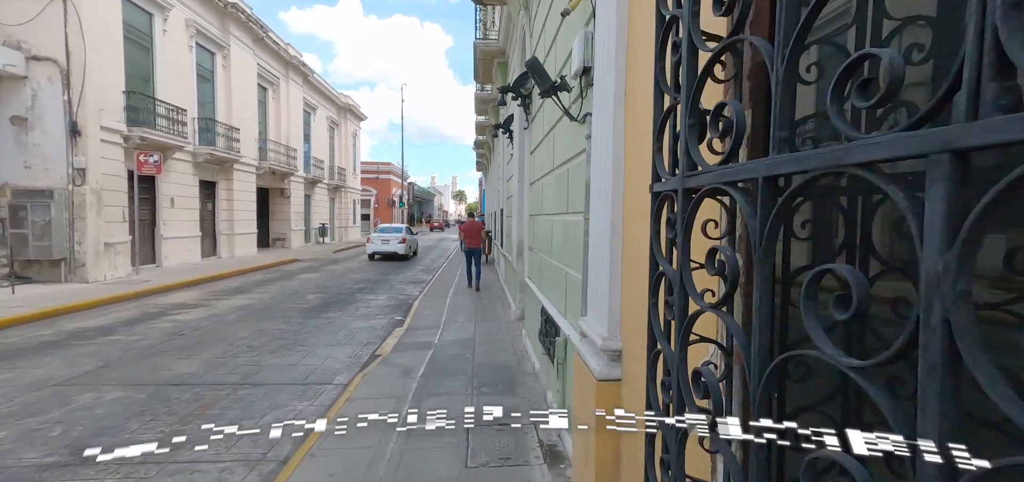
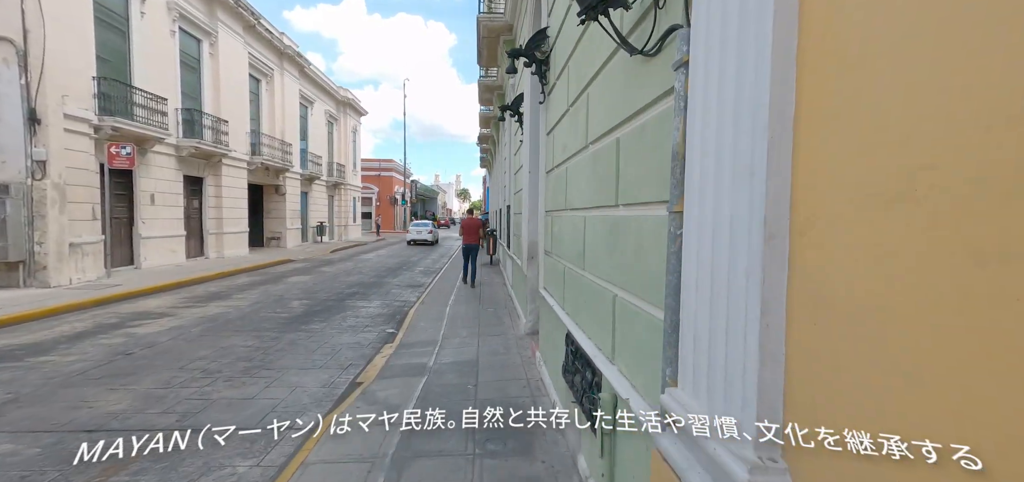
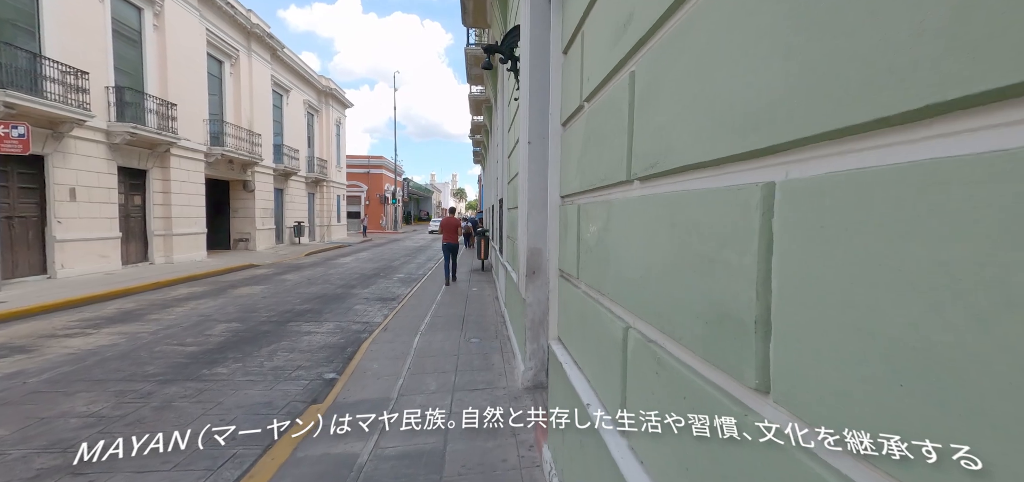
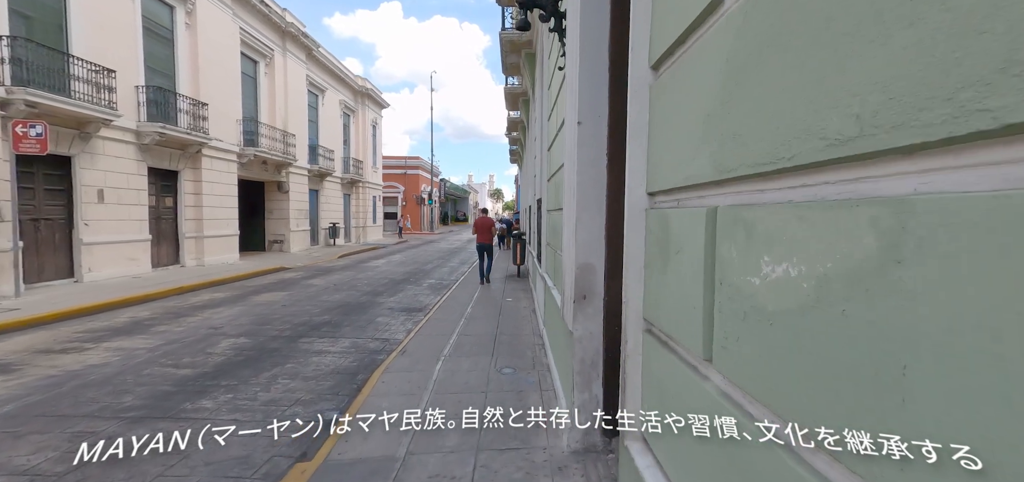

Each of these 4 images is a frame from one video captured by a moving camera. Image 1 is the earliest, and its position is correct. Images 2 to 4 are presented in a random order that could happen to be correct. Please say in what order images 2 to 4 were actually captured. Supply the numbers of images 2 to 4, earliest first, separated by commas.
2, 3, 4
